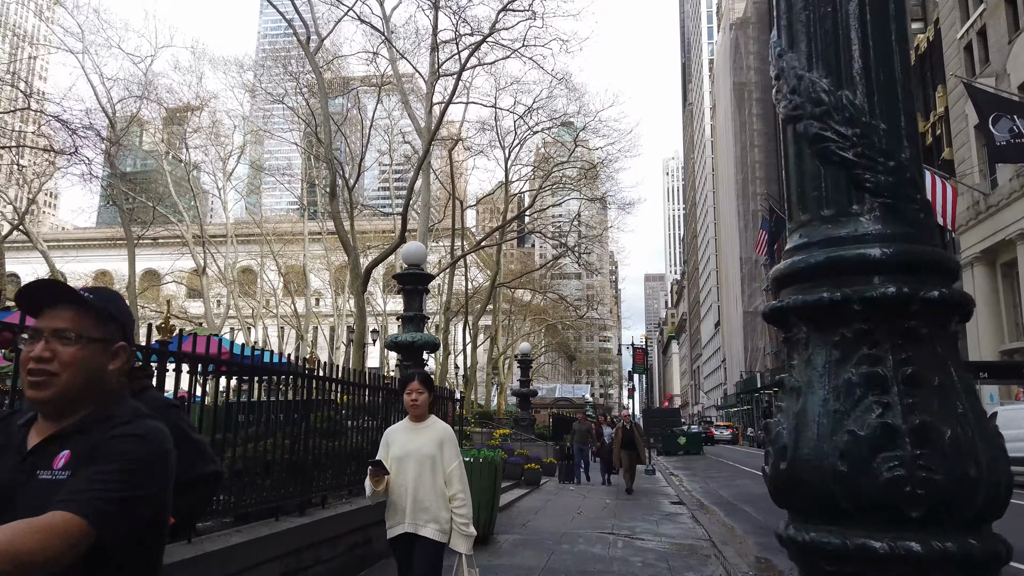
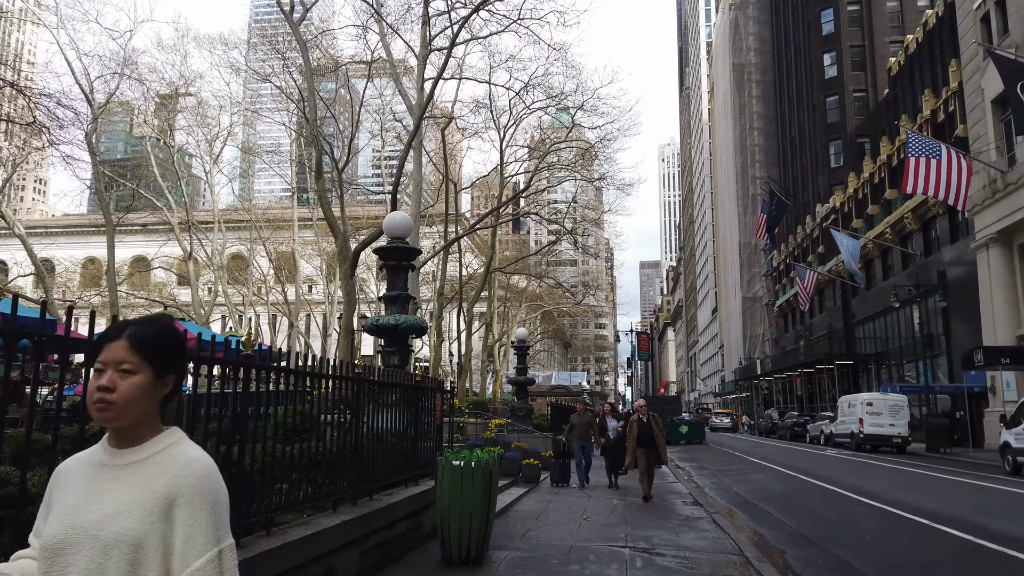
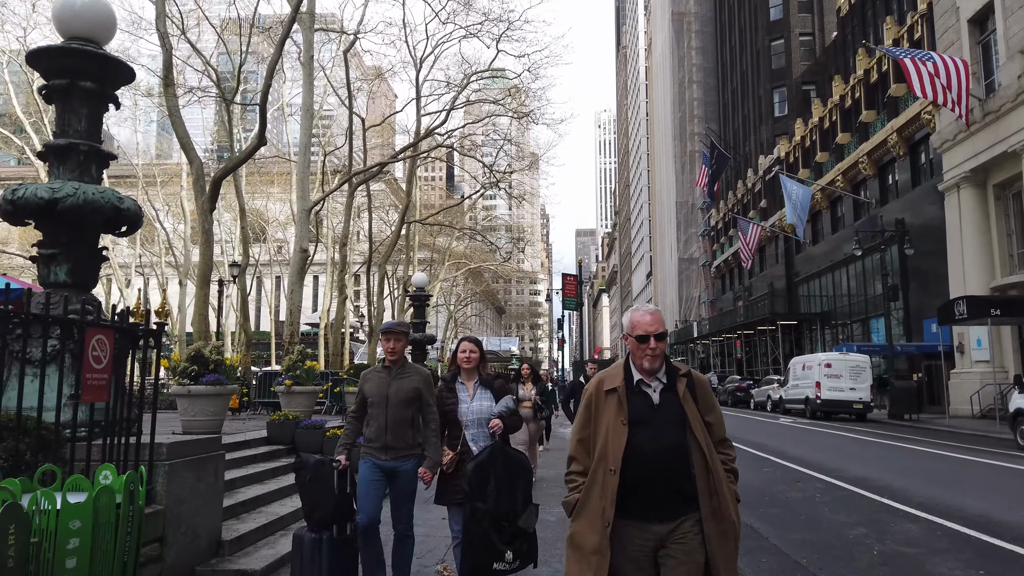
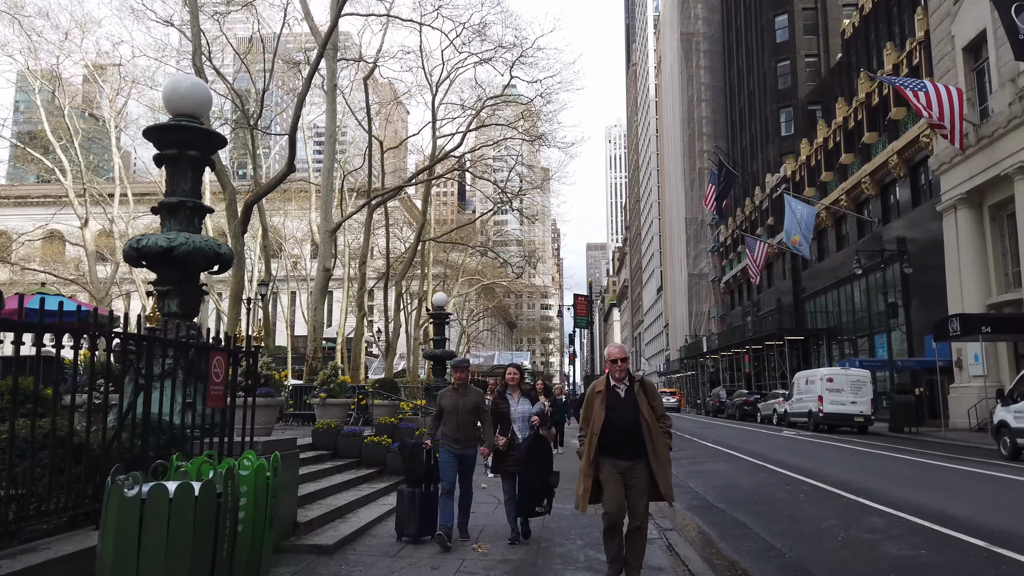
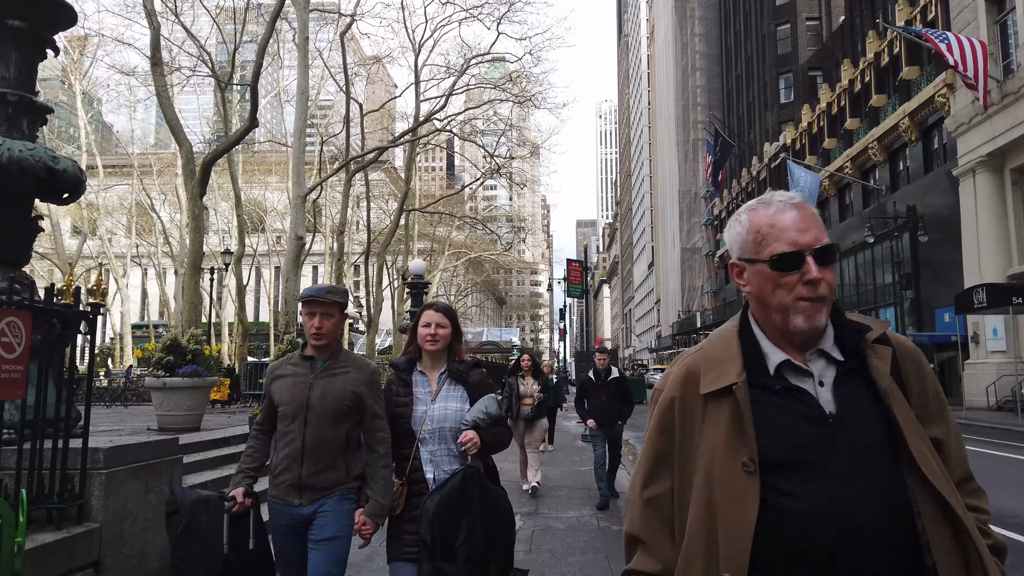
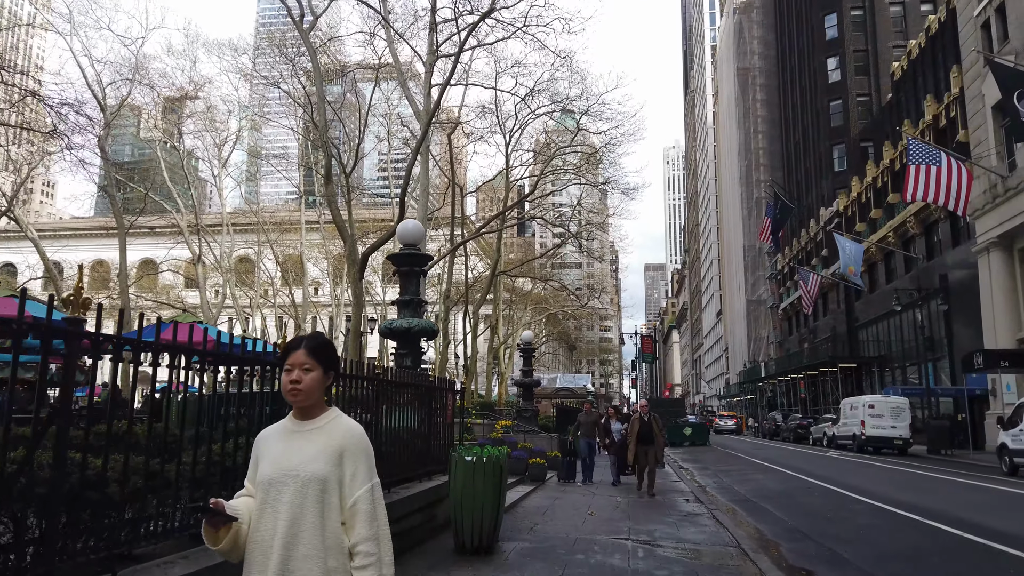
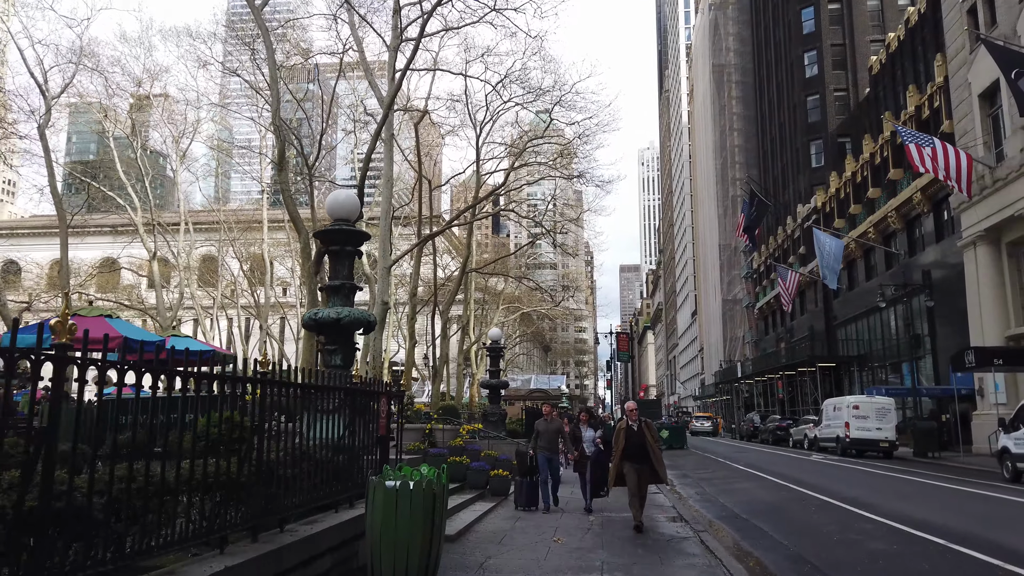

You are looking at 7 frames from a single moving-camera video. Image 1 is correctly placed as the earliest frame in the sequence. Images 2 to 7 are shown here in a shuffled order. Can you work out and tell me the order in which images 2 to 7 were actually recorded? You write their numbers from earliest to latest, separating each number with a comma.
6, 2, 7, 4, 3, 5
